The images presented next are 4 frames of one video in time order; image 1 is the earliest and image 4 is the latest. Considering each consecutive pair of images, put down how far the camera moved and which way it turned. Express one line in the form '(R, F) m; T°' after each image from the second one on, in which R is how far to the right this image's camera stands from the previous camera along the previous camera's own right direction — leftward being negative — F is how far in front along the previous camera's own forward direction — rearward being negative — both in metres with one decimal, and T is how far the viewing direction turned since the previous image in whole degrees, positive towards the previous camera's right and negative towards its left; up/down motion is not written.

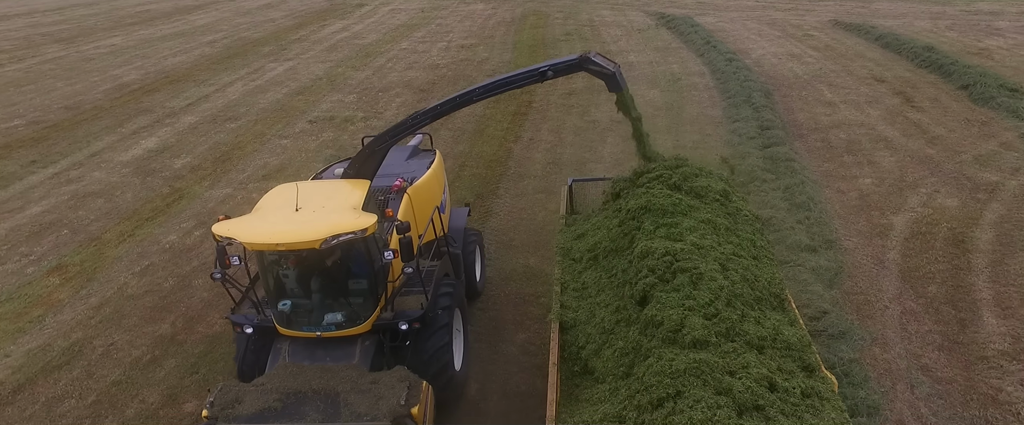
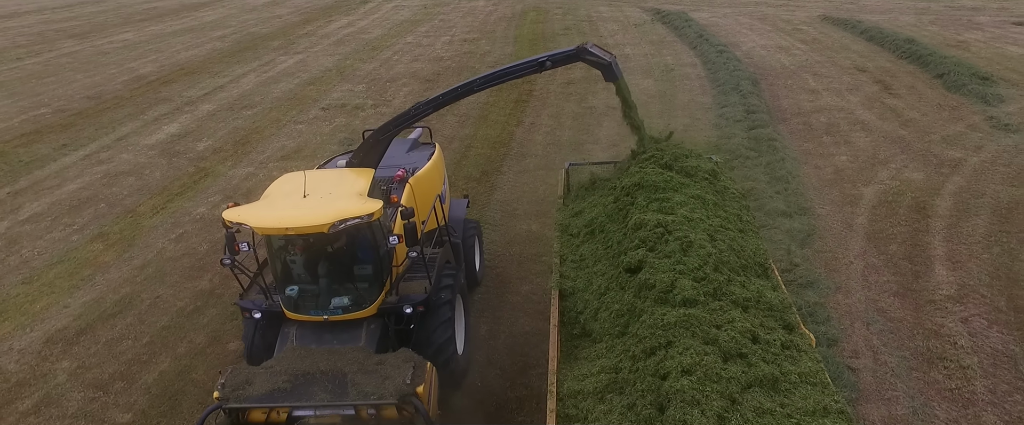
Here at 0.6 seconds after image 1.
(-0.1, -0.8) m; 0°
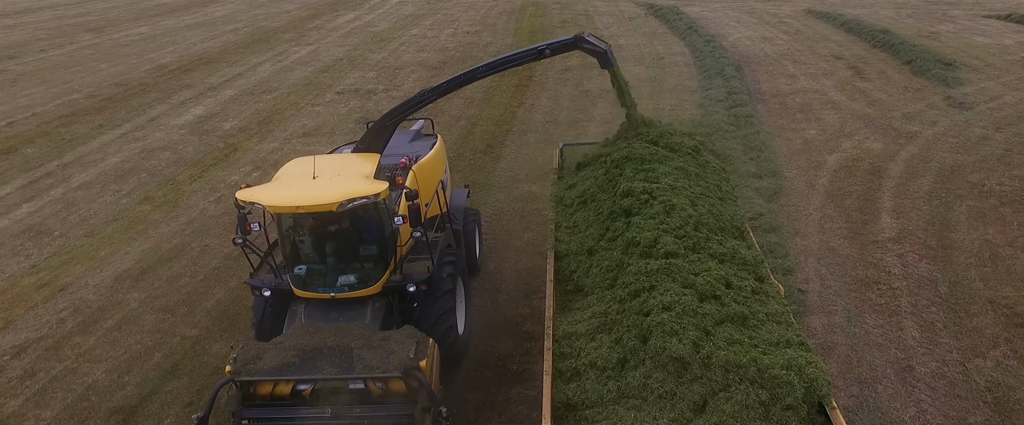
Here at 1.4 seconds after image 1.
(-0.1, -1.2) m; 0°
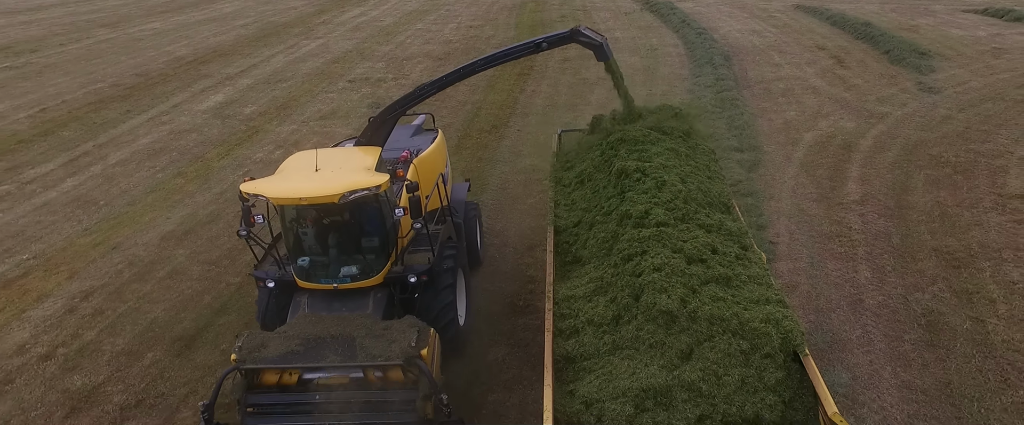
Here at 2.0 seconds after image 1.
(-0.1, -1.0) m; 0°
